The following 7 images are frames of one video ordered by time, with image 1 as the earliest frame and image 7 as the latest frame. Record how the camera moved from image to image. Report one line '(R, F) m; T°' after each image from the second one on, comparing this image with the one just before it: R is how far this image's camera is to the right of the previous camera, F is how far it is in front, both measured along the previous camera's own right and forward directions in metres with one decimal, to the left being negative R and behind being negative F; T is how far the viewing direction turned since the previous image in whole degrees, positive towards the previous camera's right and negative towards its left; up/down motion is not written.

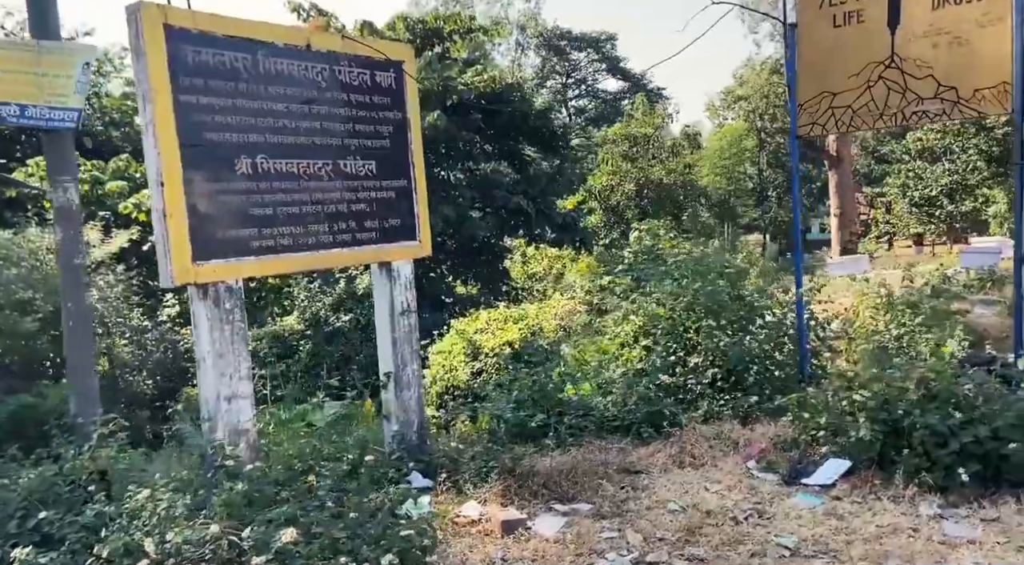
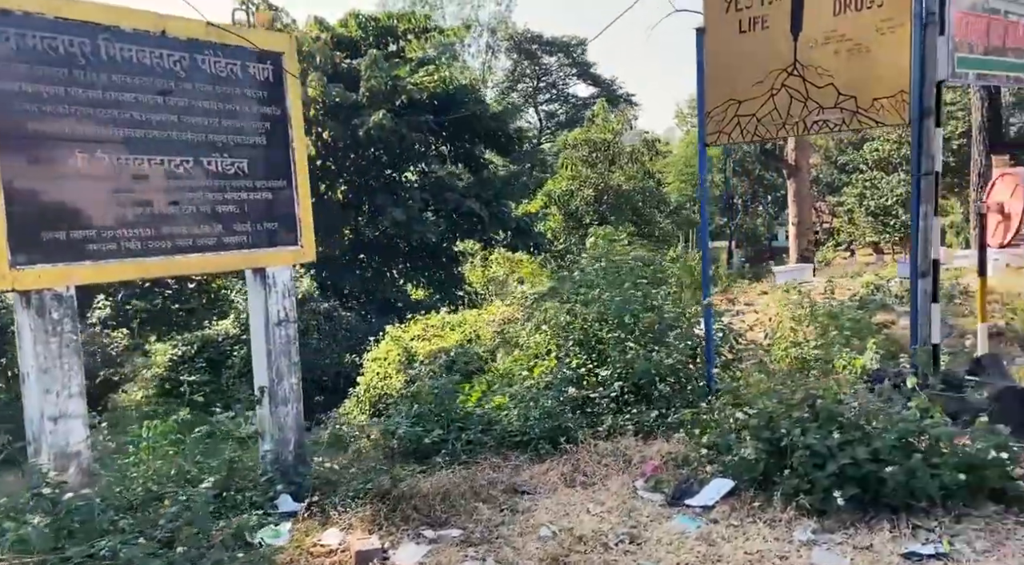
(+0.4, +0.2) m; +3°
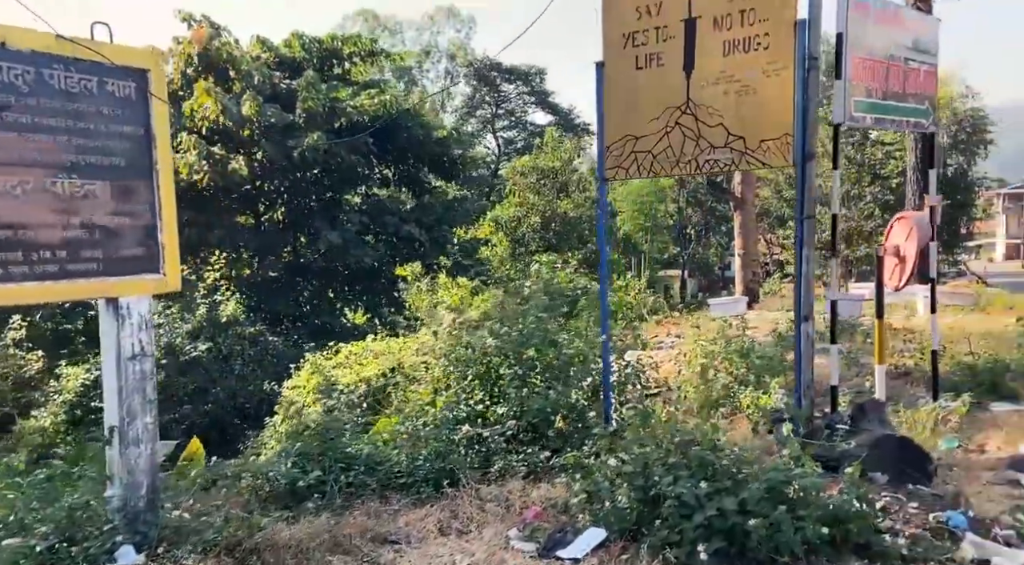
(+0.3, +0.2) m; +3°
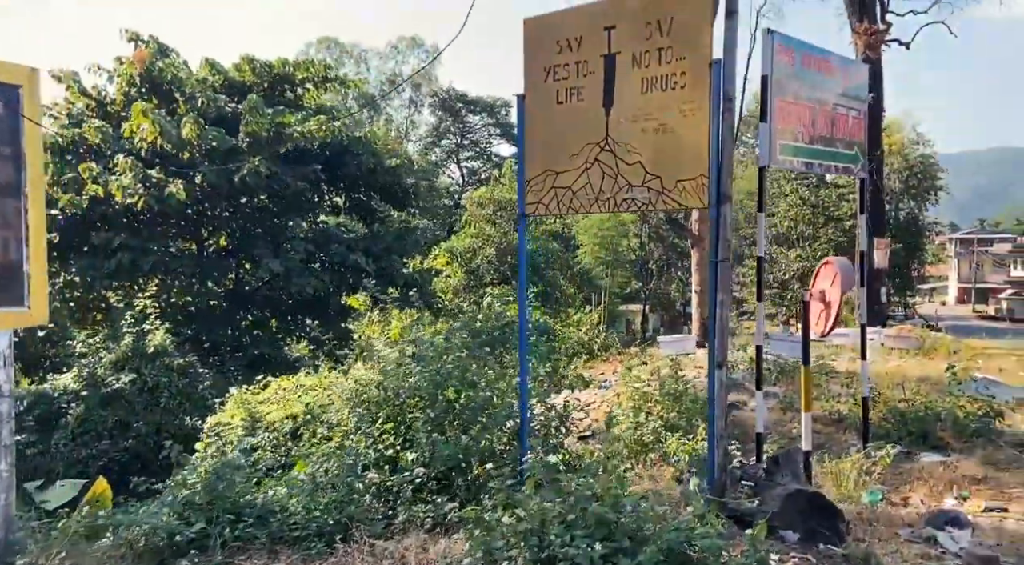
(+0.3, +0.2) m; +3°
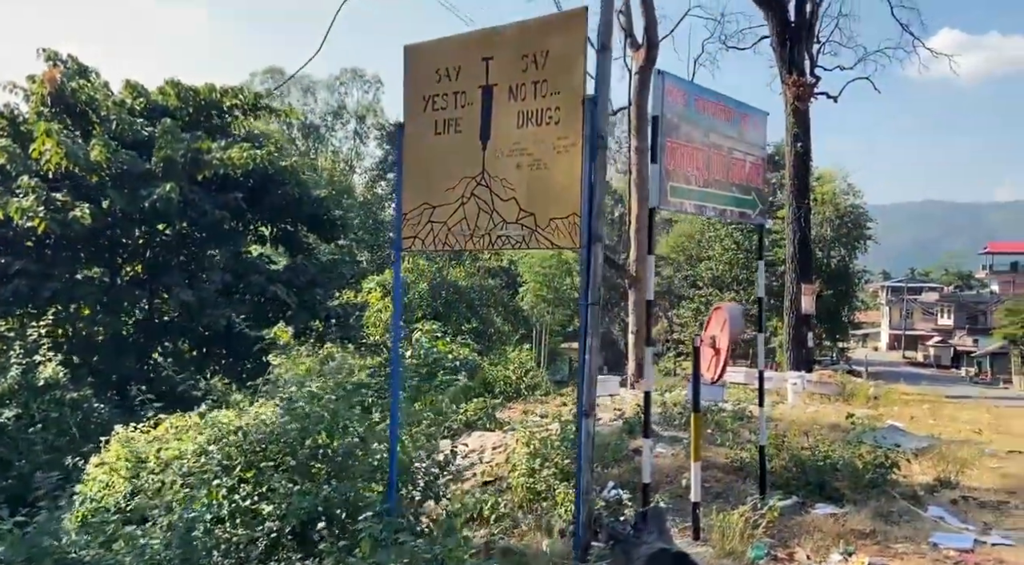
(+0.4, +0.2) m; +4°
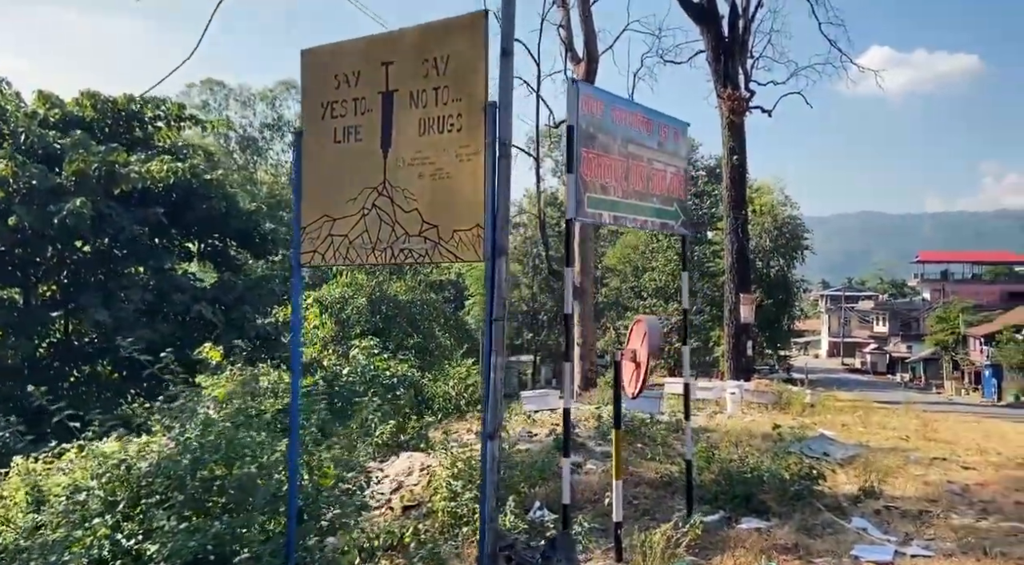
(+0.2, +0.2) m; +4°
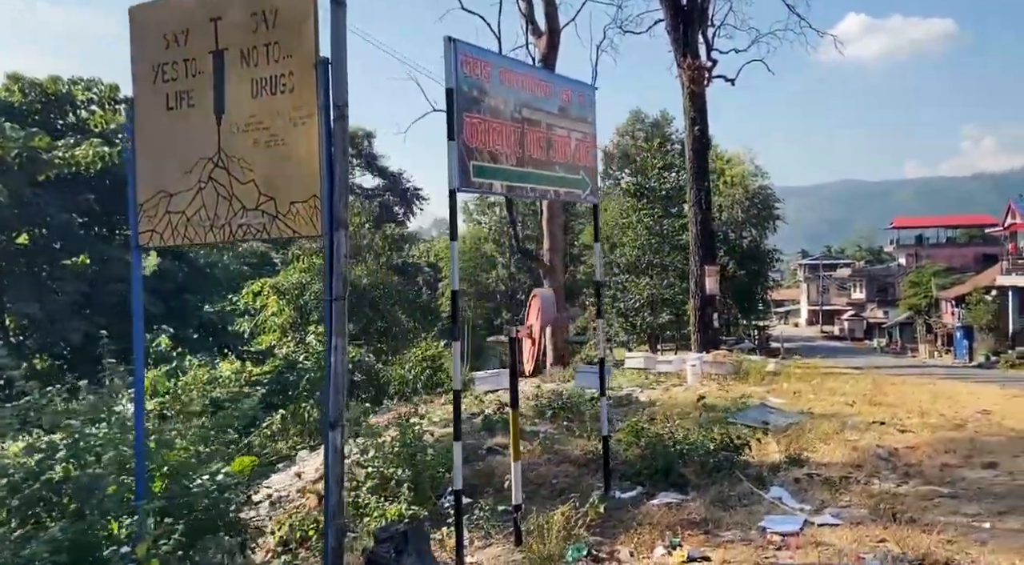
(+0.5, +0.3) m; +2°
